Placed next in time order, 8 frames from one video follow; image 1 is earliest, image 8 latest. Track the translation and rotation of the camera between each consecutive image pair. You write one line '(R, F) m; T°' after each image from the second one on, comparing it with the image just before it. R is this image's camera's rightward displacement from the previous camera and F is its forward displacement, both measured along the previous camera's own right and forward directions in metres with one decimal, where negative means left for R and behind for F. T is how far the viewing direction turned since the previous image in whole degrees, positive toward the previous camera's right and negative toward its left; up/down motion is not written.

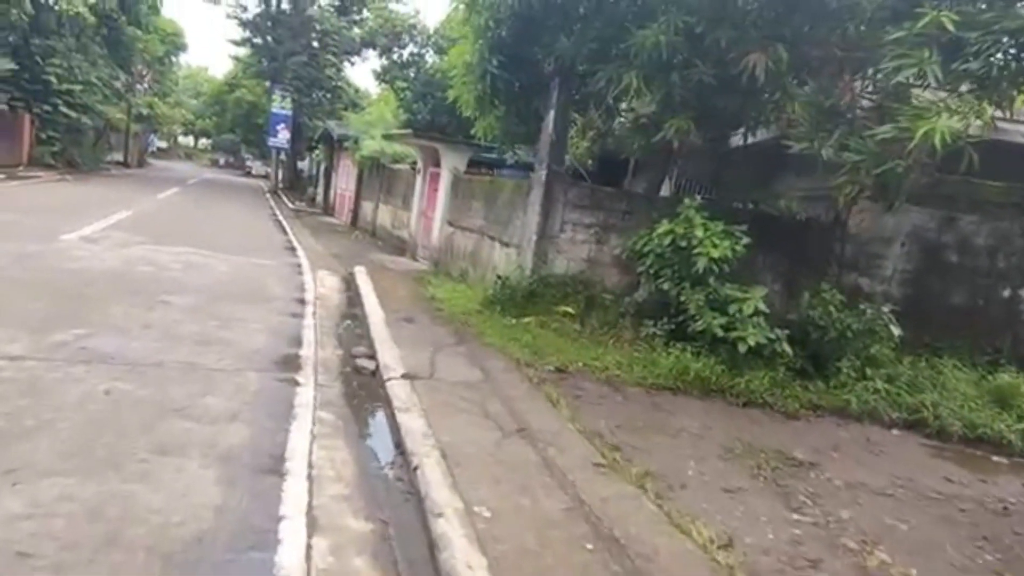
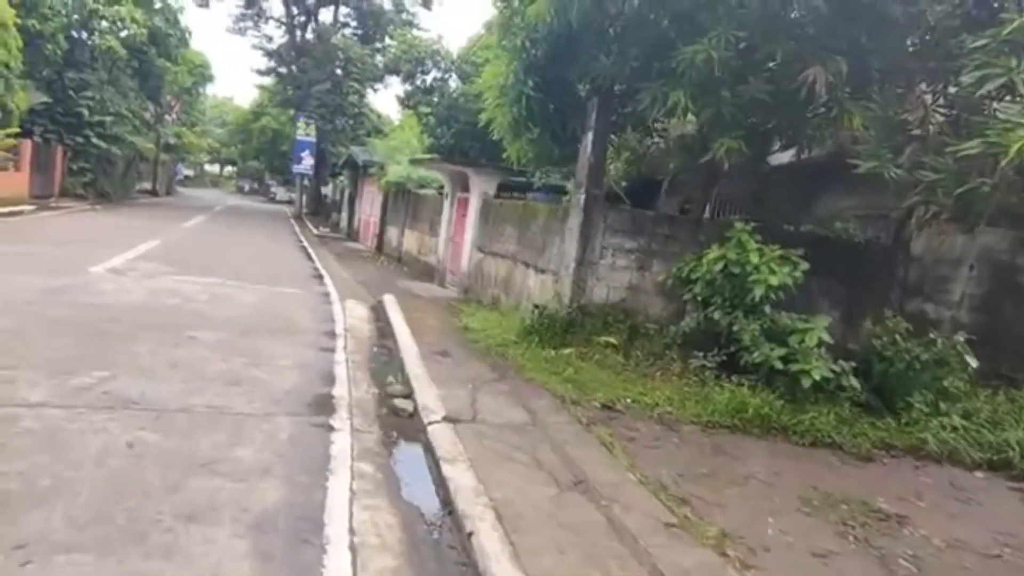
(-0.2, +0.4) m; -2°
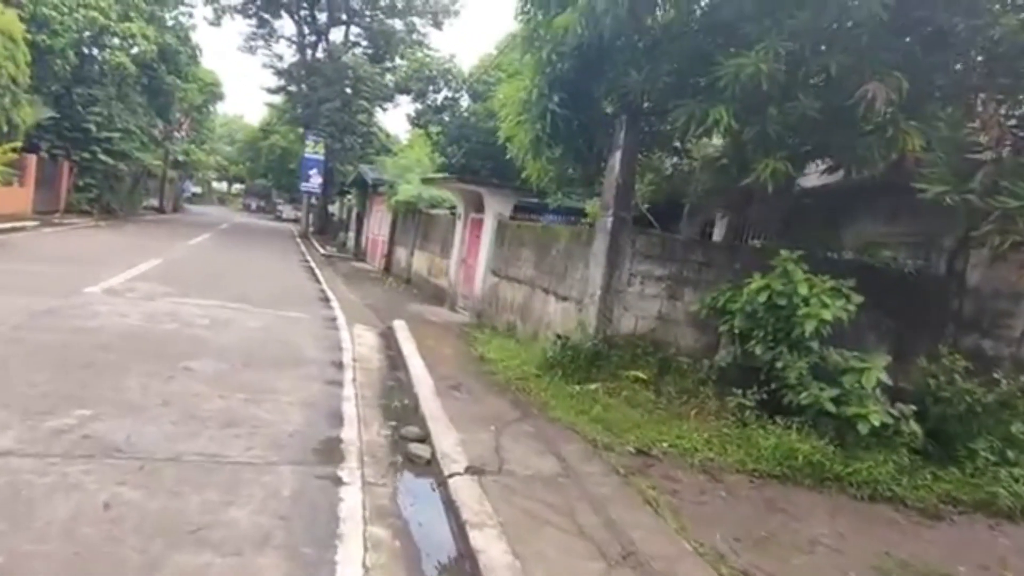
(-0.2, +0.5) m; 0°
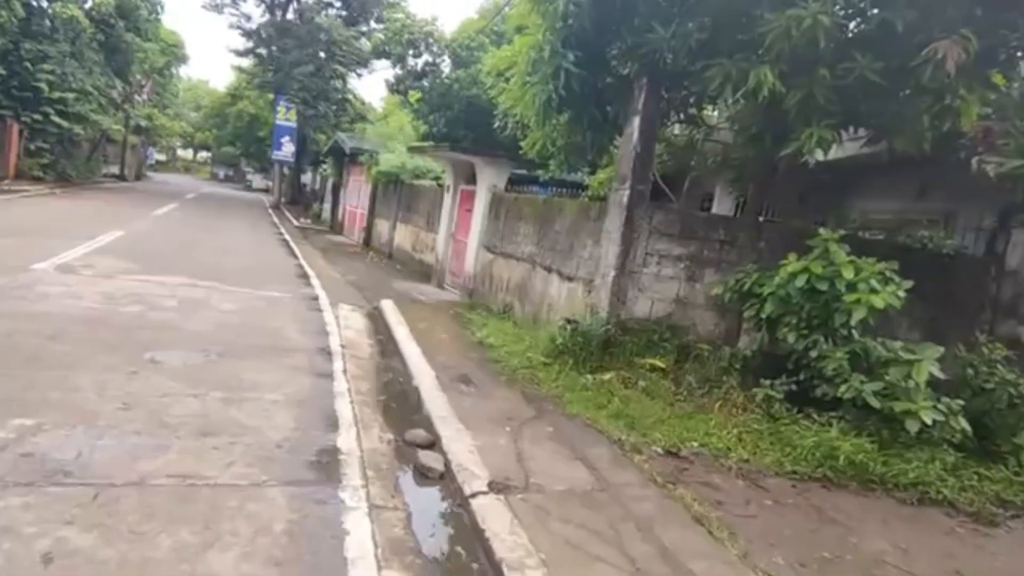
(-0.4, +0.7) m; +2°
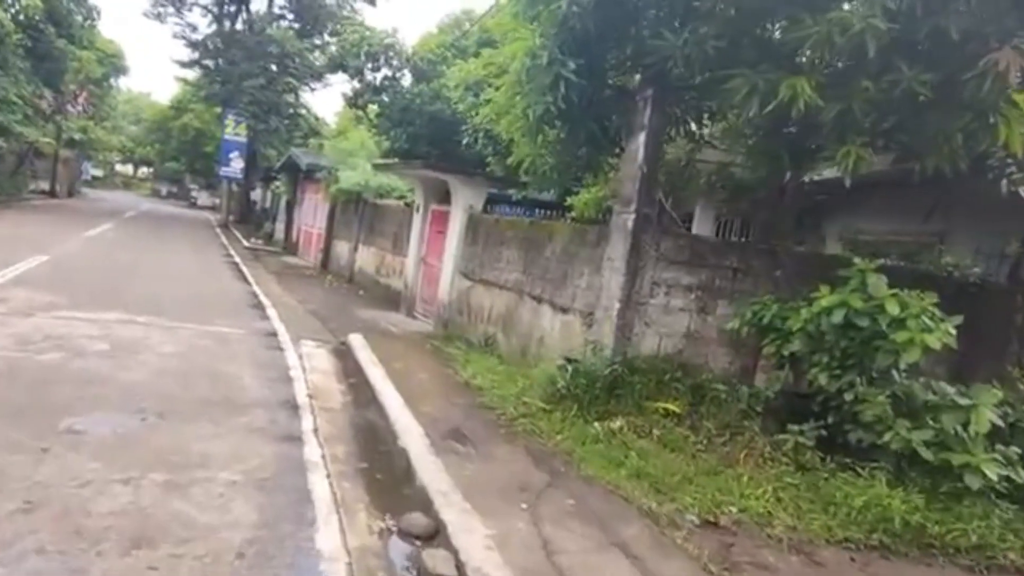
(-0.4, +0.8) m; +4°
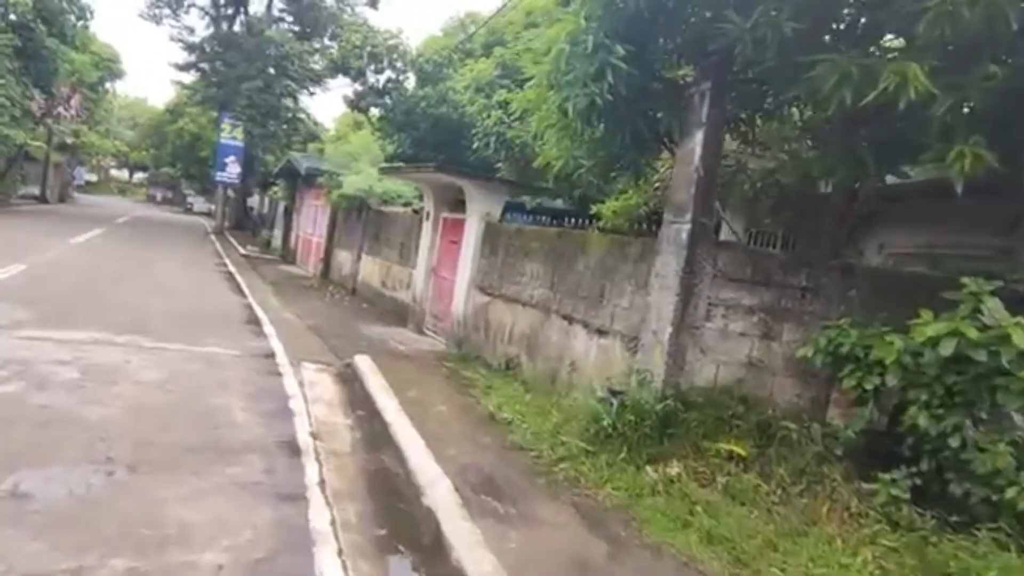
(-0.4, +0.8) m; 0°
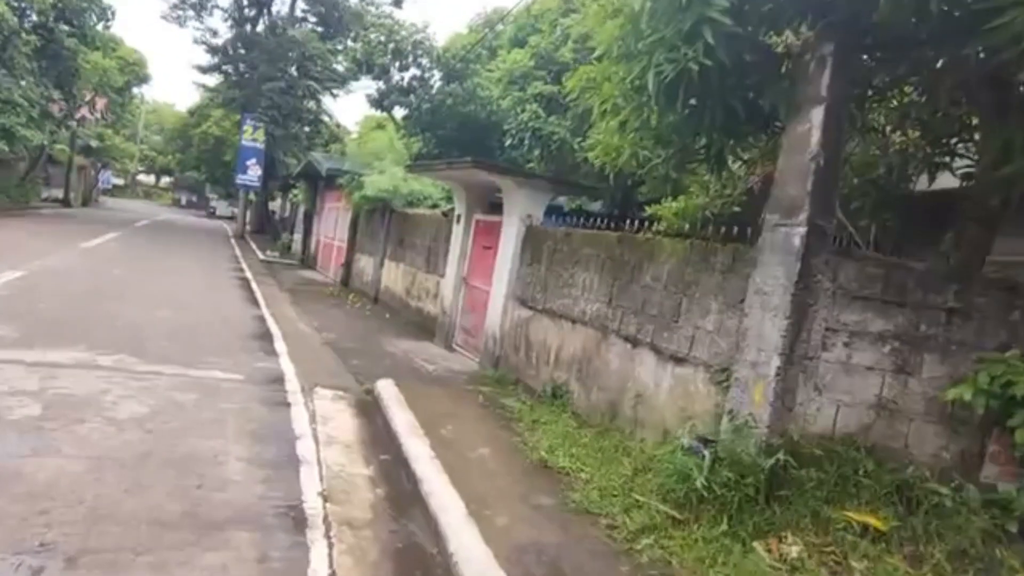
(-0.3, +1.1) m; -2°
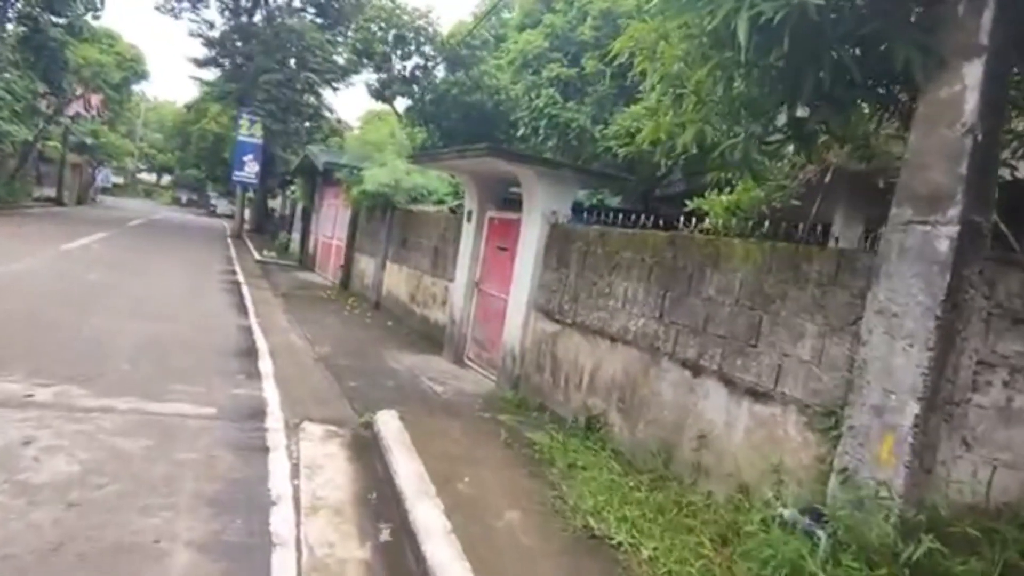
(-0.2, +1.1) m; 0°
